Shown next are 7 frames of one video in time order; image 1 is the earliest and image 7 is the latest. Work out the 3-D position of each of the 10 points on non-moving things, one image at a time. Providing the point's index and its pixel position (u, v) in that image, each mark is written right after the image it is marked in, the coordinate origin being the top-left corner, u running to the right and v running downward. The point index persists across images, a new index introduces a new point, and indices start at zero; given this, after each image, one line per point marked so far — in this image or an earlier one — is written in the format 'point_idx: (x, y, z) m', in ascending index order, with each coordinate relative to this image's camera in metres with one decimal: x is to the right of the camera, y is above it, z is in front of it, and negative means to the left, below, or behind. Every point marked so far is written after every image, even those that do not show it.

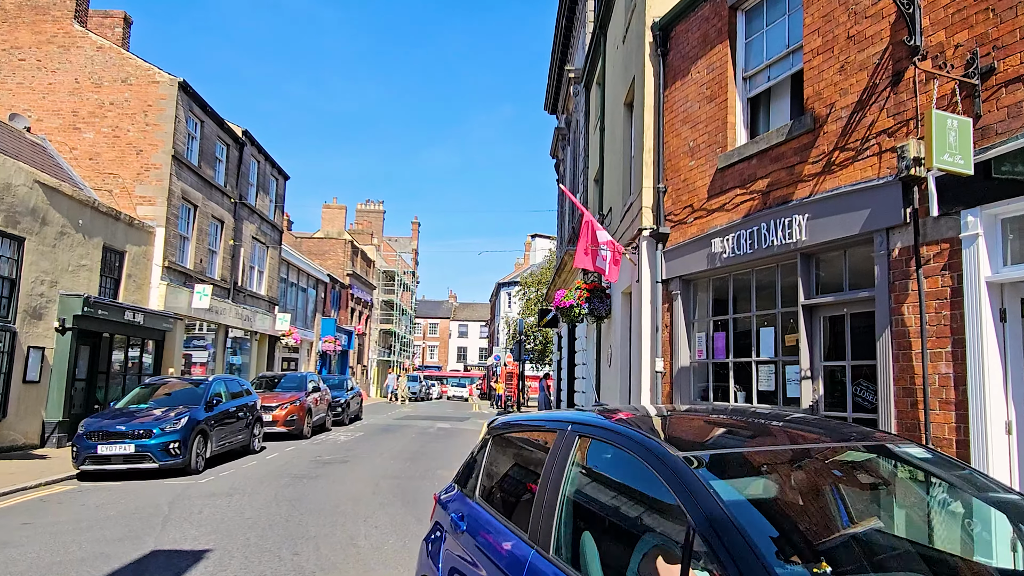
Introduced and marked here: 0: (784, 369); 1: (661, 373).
0: (+2.6, -0.8, +7.1) m
1: (+1.8, -1.0, +8.9) m
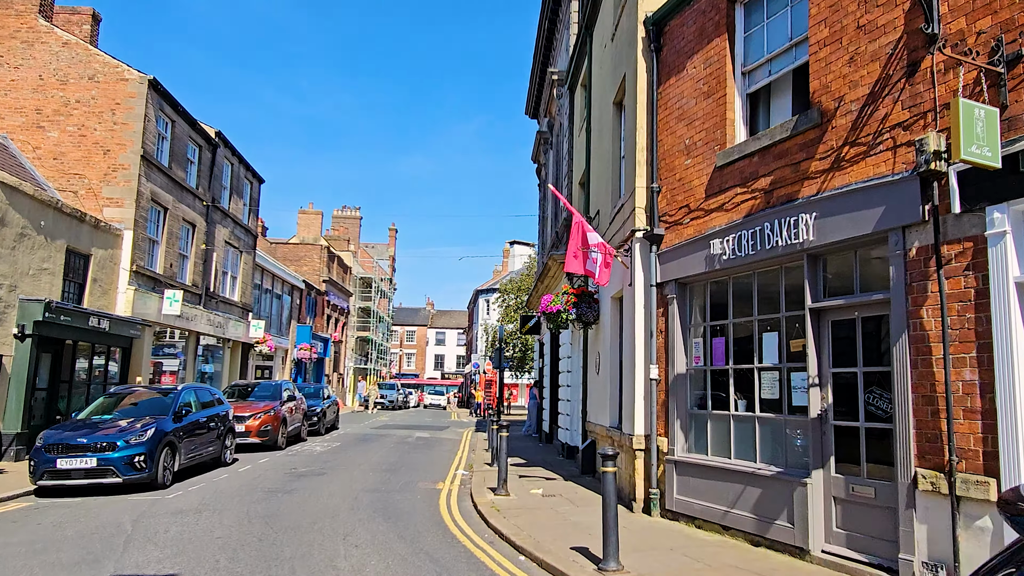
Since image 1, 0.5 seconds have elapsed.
0: (+2.6, -0.8, +6.7) m
1: (+1.7, -1.1, +8.5) m
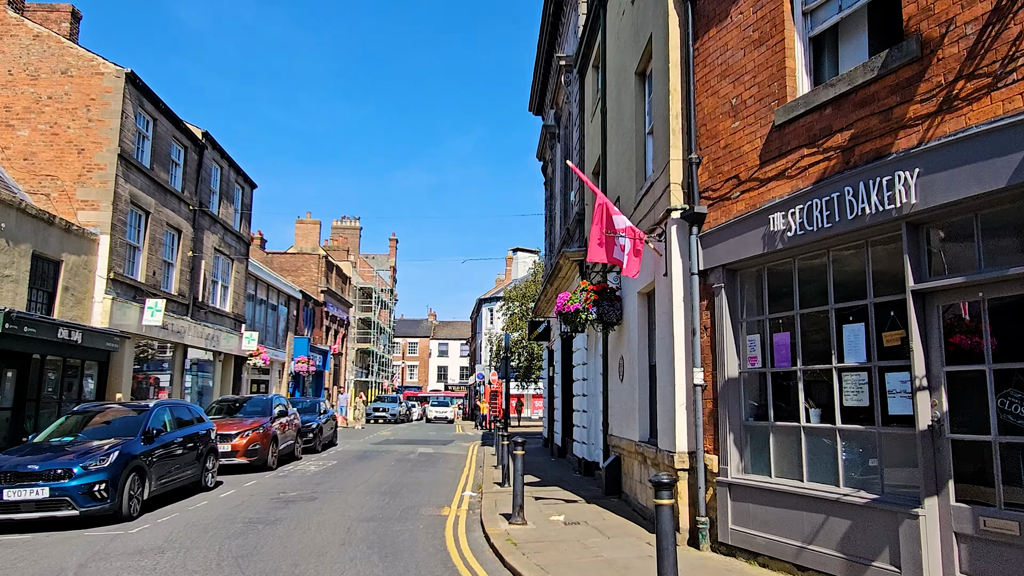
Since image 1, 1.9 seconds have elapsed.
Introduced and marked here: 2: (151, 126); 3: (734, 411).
0: (+2.7, -0.7, +5.3) m
1: (+1.8, -1.0, +7.1) m
2: (-9.1, +4.1, +18.3) m
3: (+2.1, -1.1, +6.8) m
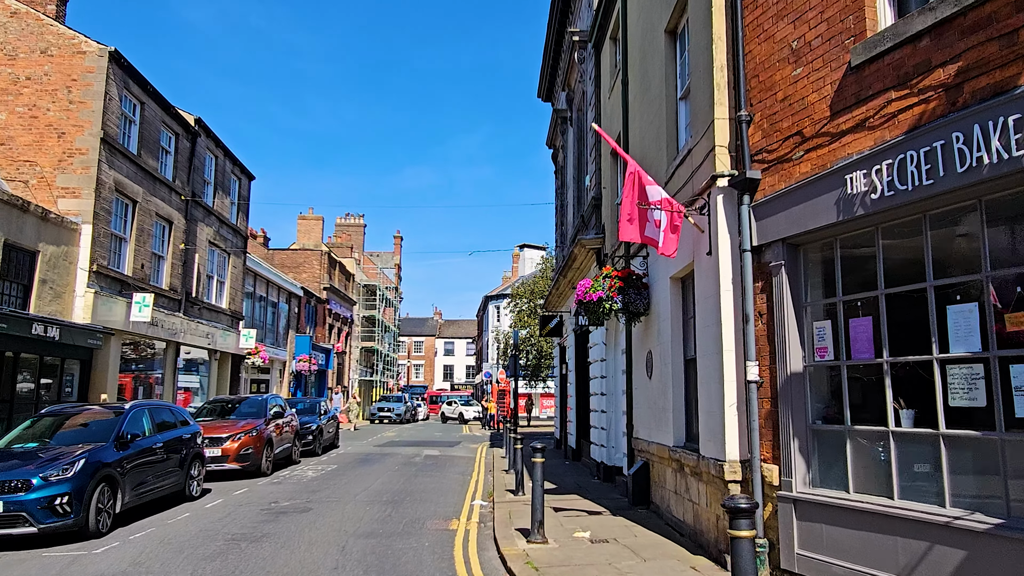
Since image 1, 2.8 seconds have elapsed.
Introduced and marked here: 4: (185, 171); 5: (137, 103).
0: (+2.9, -0.5, +4.2) m
1: (+2.0, -0.8, +6.0) m
2: (-8.8, +4.2, +17.2) m
3: (+2.2, -1.0, +5.7) m
4: (-8.9, +3.2, +19.9) m
5: (-8.8, +4.4, +17.2) m
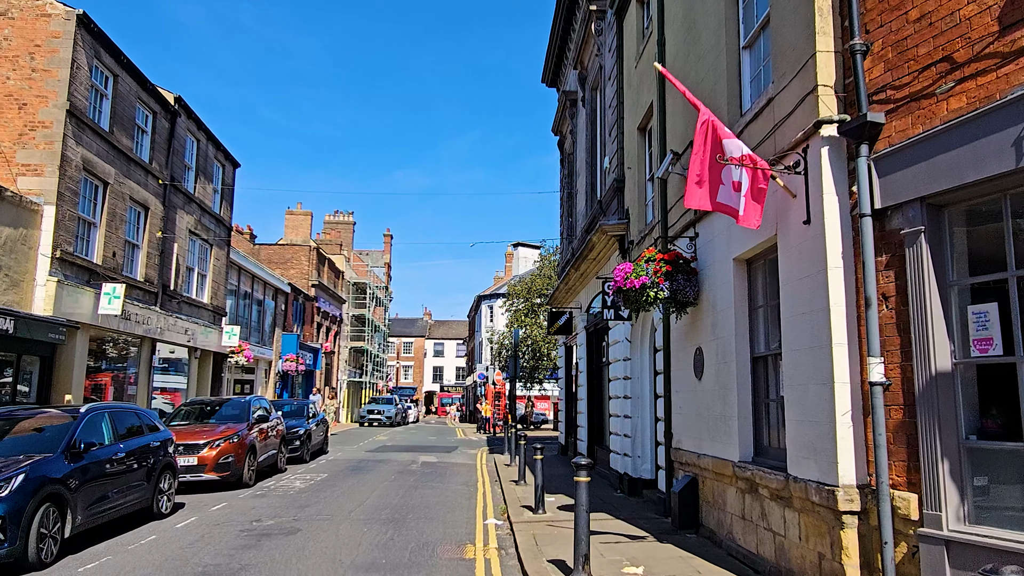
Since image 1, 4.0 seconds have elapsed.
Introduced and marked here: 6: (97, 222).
0: (+3.2, -0.3, +2.9) m
1: (+2.4, -0.6, +4.6) m
2: (-8.6, +4.4, +15.7) m
3: (+2.6, -0.8, +4.3) m
4: (-8.8, +3.4, +18.4) m
5: (-8.6, +4.6, +15.6) m
6: (-8.7, +1.4, +15.3) m
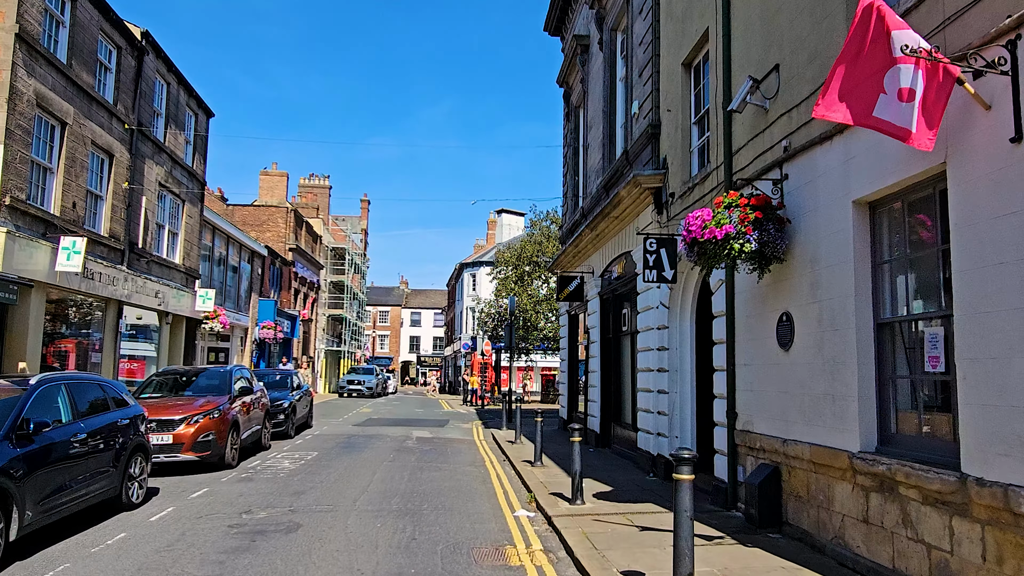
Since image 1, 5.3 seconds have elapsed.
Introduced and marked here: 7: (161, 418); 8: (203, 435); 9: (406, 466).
0: (+3.9, -0.1, +1.6) m
1: (+2.9, -0.3, +3.3) m
2: (-8.4, +5.3, +13.8) m
3: (+3.2, -0.5, +3.0) m
4: (-8.7, +4.4, +16.5) m
5: (-8.4, +5.4, +13.7) m
6: (-8.5, +2.2, +13.5) m
7: (-5.0, -1.9, +10.5) m
8: (-4.4, -2.1, +10.5) m
9: (-1.8, -2.9, +12.1) m
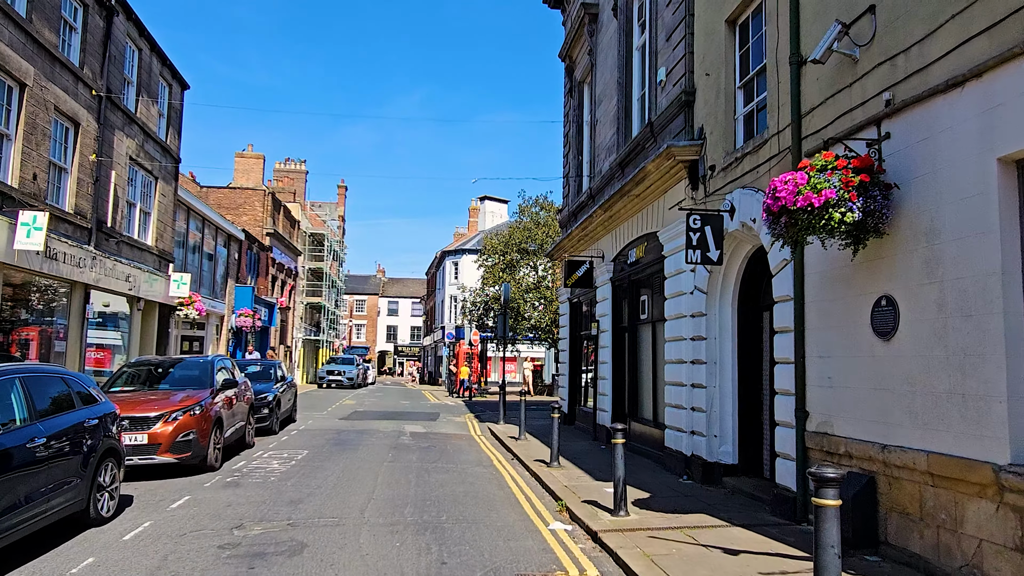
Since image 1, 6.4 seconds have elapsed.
0: (+4.5, 0.0, +0.6) m
1: (+3.5, -0.2, +2.3) m
2: (-8.2, +5.6, +12.3) m
3: (+3.7, -0.4, +2.0) m
4: (-8.6, +4.7, +15.0) m
5: (-8.2, +5.7, +12.2) m
6: (-8.3, +2.6, +12.1) m
7: (-4.8, -1.6, +9.2) m
8: (-4.2, -1.9, +9.3) m
9: (-1.6, -2.7, +11.0) m
